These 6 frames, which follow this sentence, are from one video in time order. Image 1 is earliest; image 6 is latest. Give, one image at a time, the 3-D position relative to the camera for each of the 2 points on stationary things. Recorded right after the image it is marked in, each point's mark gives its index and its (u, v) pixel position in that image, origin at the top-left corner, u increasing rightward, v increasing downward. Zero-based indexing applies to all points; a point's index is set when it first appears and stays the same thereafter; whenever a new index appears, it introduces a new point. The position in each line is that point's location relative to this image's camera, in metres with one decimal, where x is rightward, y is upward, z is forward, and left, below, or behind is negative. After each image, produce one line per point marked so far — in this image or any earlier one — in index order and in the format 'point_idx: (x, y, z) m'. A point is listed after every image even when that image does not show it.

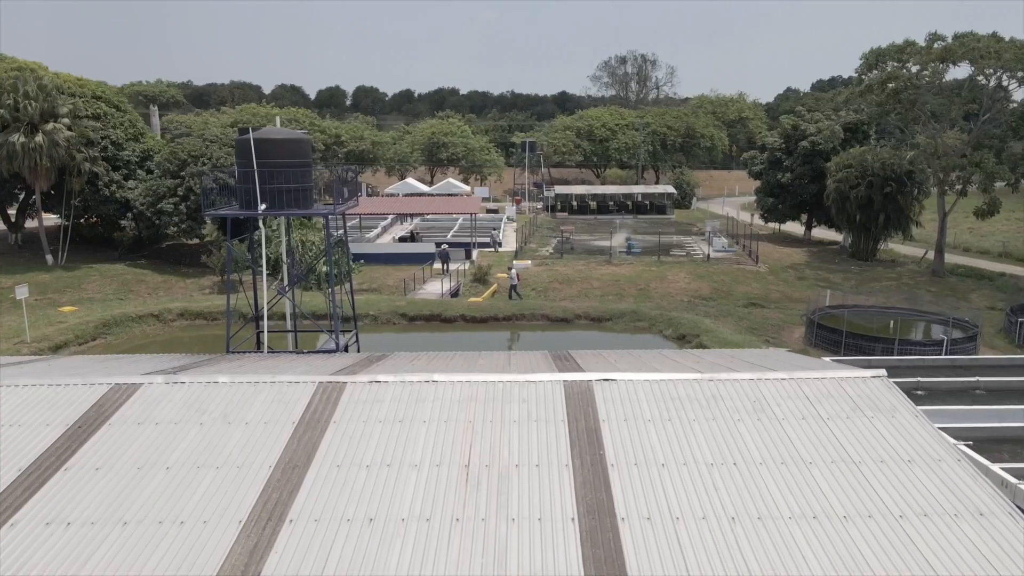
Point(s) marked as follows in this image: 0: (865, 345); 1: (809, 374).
0: (+8.5, -1.4, +16.3) m
1: (+3.1, -0.9, +7.2) m
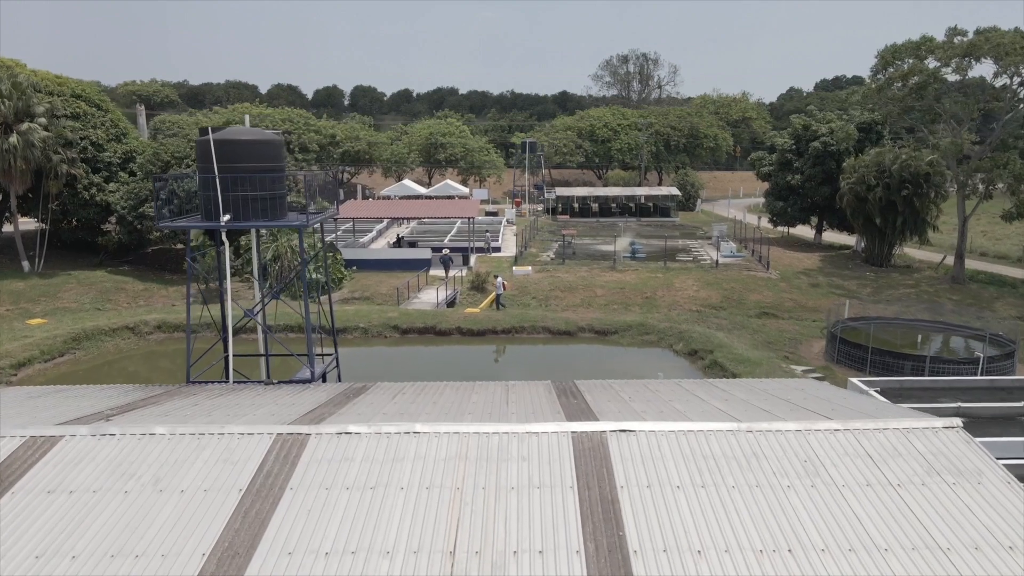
0: (+8.4, -1.6, +15.1) m
1: (+3.1, -1.2, +6.0) m
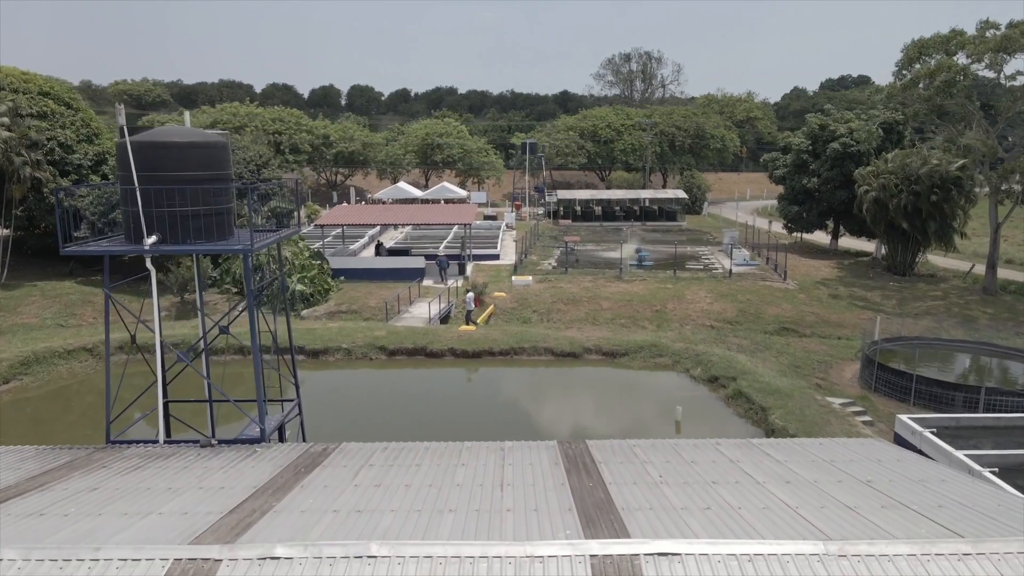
0: (+8.4, -2.1, +13.3) m
1: (+3.1, -1.6, +4.2) m
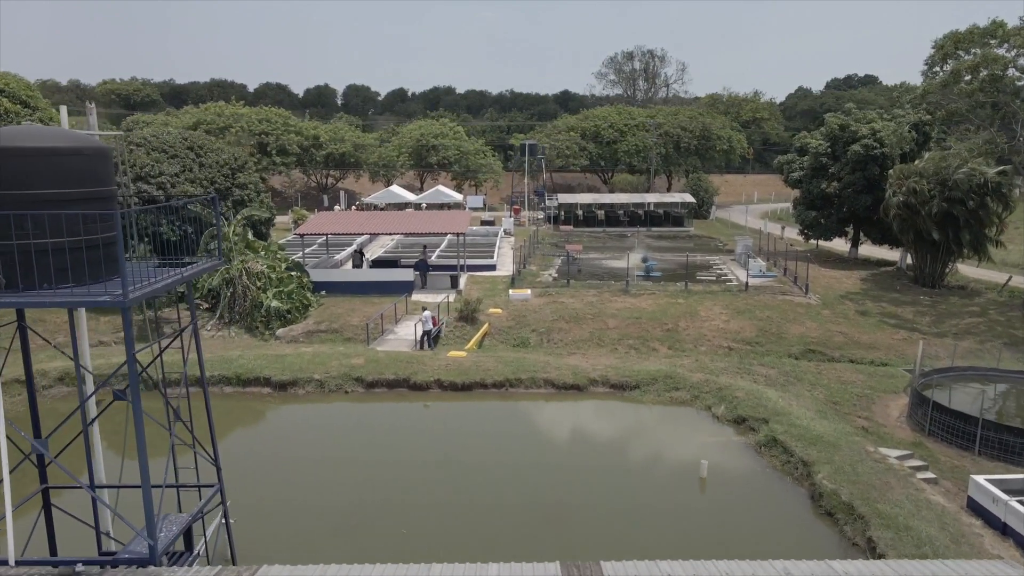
0: (+8.3, -2.5, +11.2) m
1: (+3.0, -2.1, +2.1) m
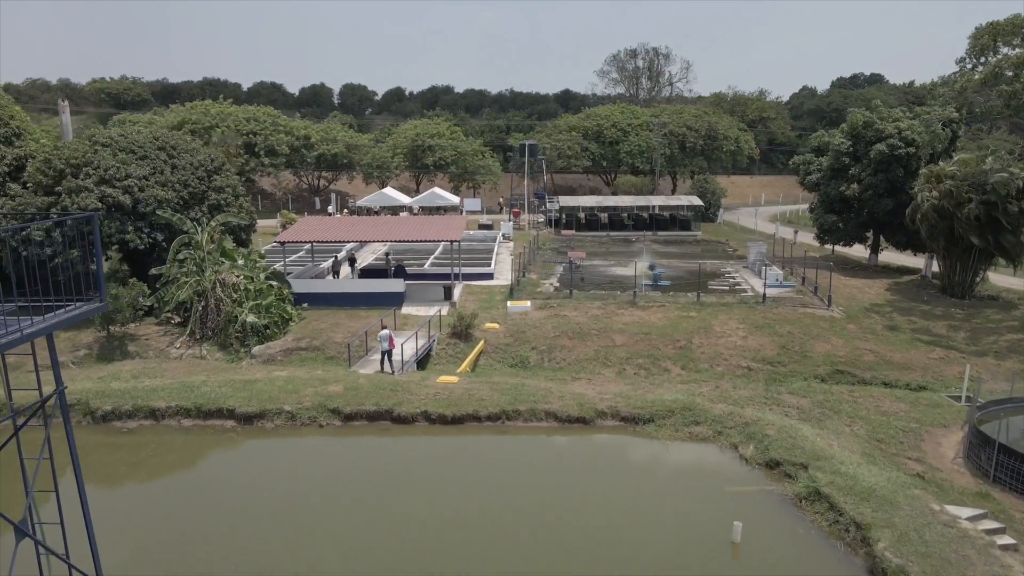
0: (+8.3, -2.9, +9.5) m
1: (+2.9, -2.5, +0.4) m
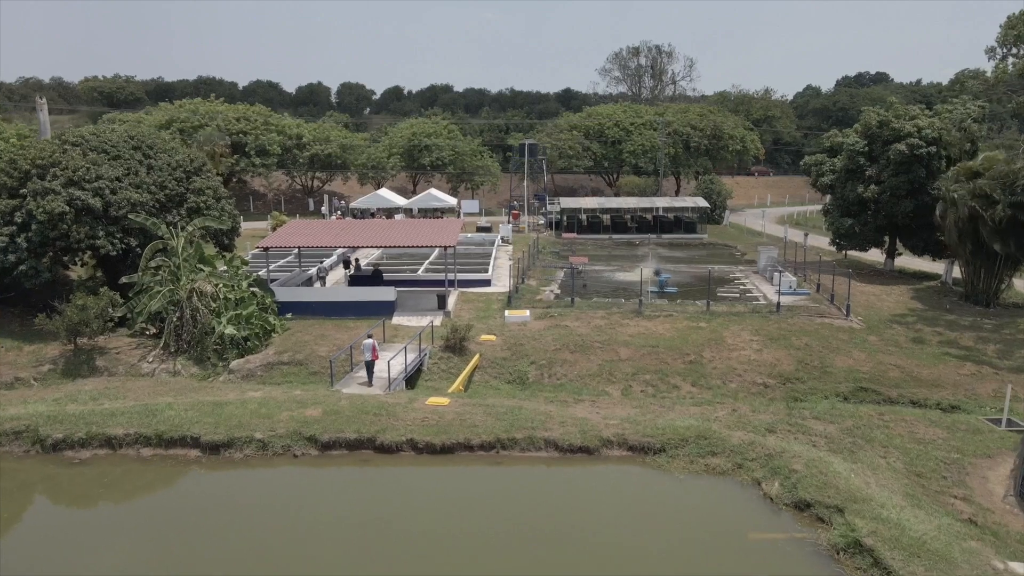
0: (+8.2, -3.2, +8.2) m
1: (+2.8, -2.7, -0.9) m
